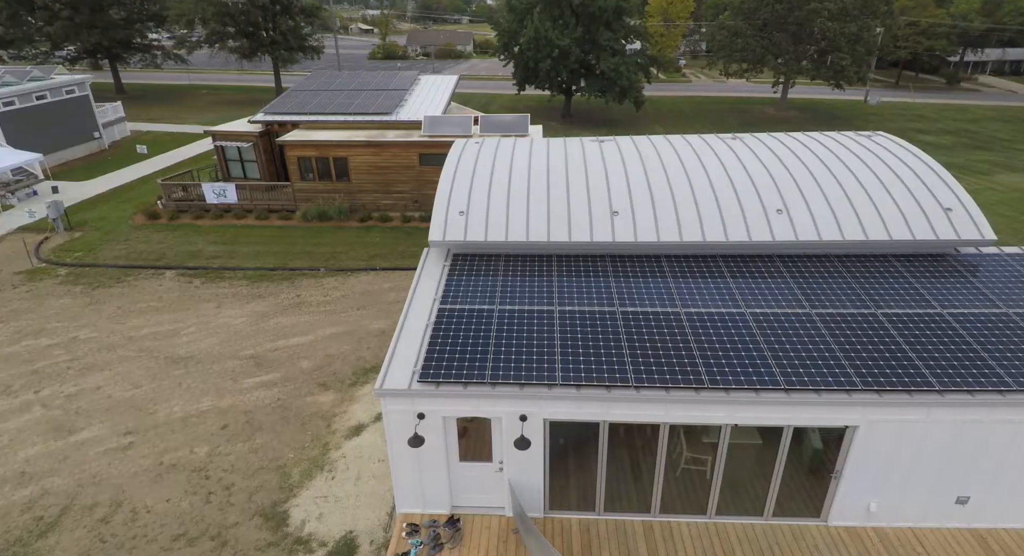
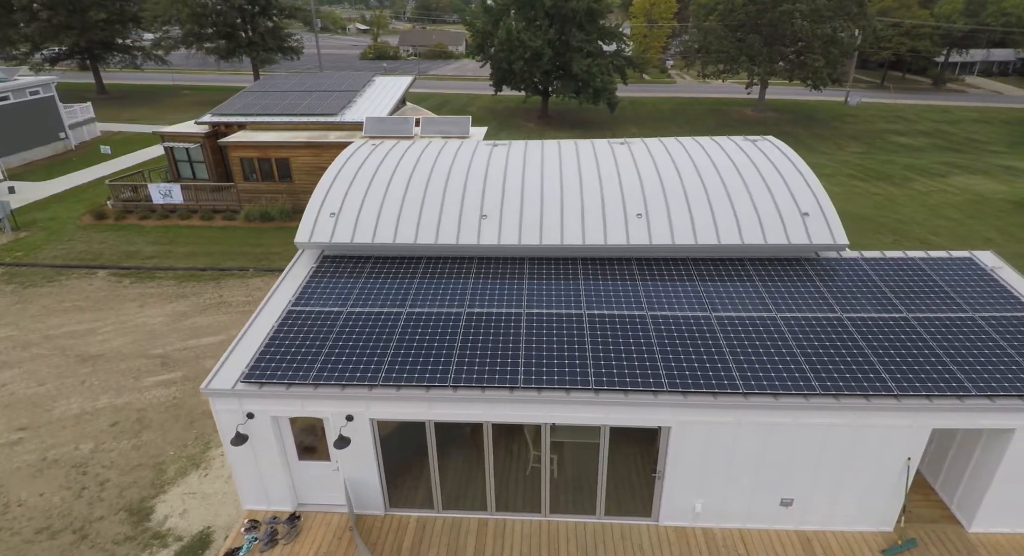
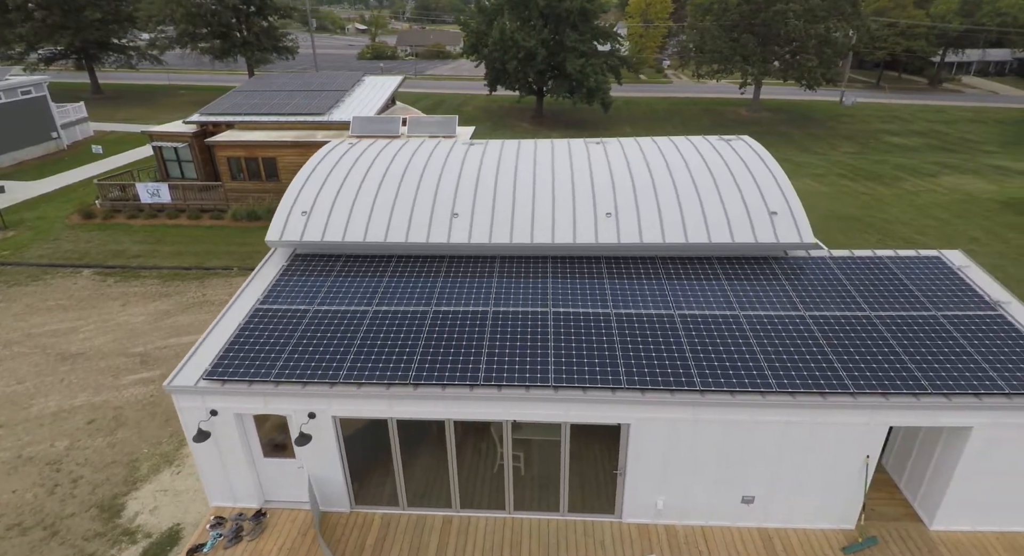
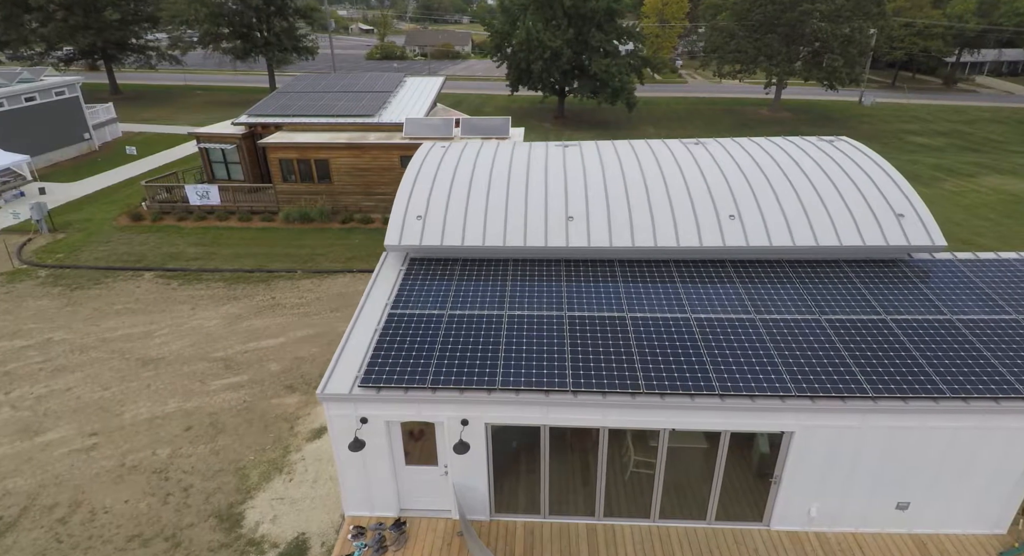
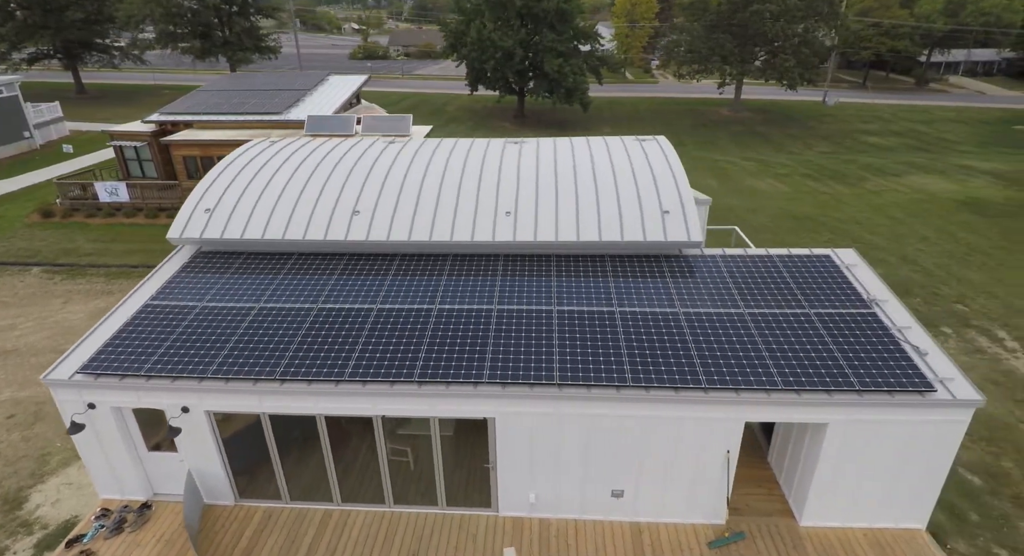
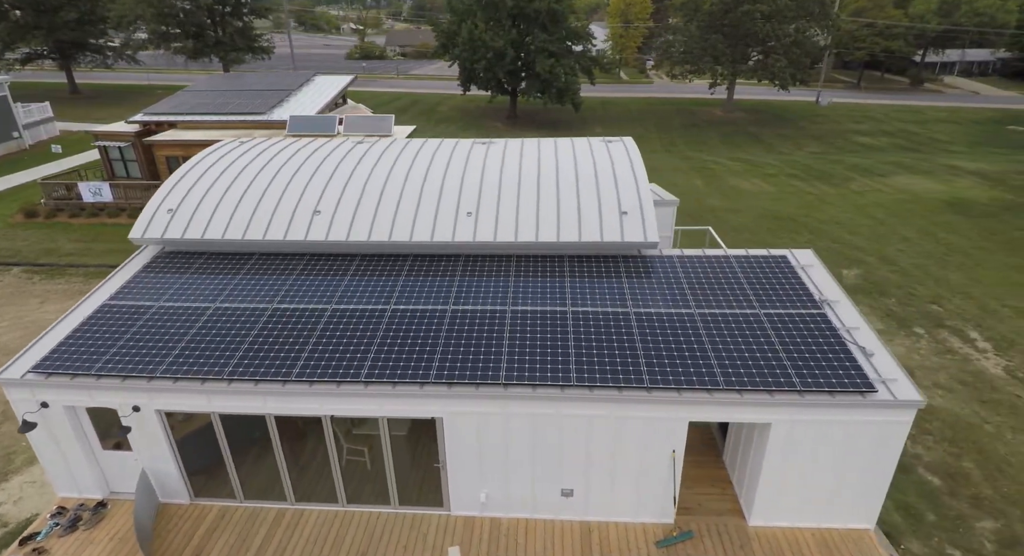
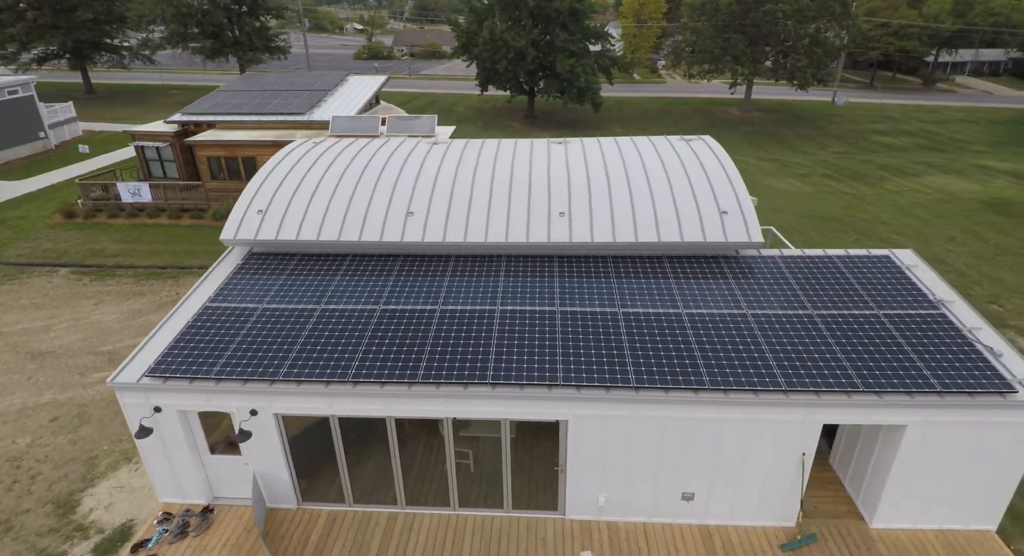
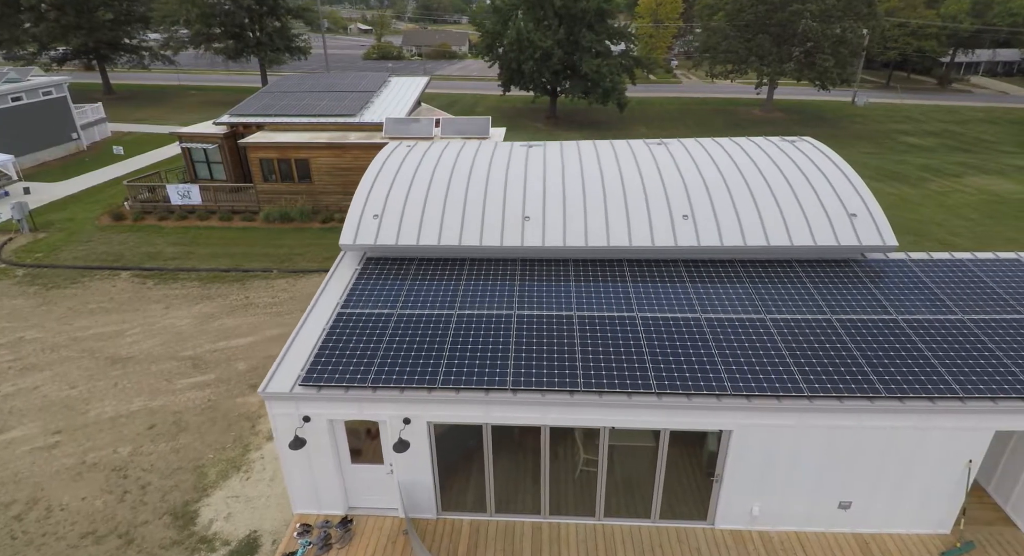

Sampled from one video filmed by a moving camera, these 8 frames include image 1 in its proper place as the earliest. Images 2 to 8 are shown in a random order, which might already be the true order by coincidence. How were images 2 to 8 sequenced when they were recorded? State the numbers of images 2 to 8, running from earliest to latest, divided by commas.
4, 8, 2, 3, 7, 5, 6
